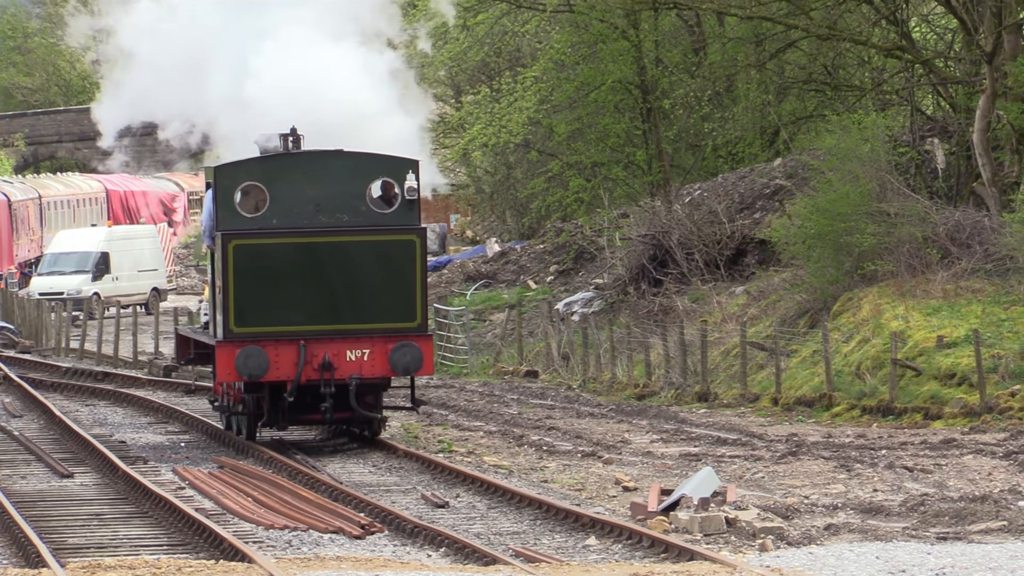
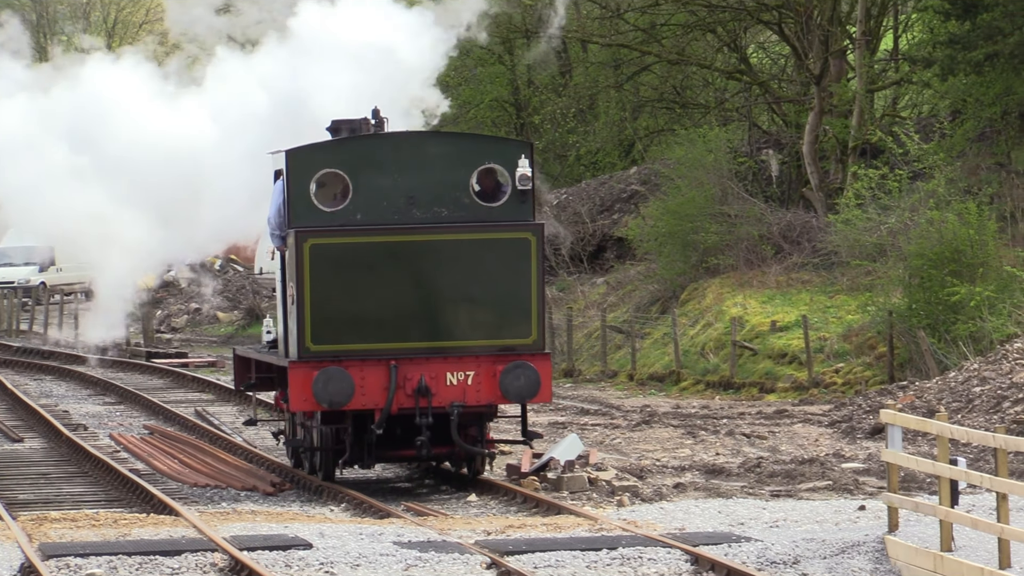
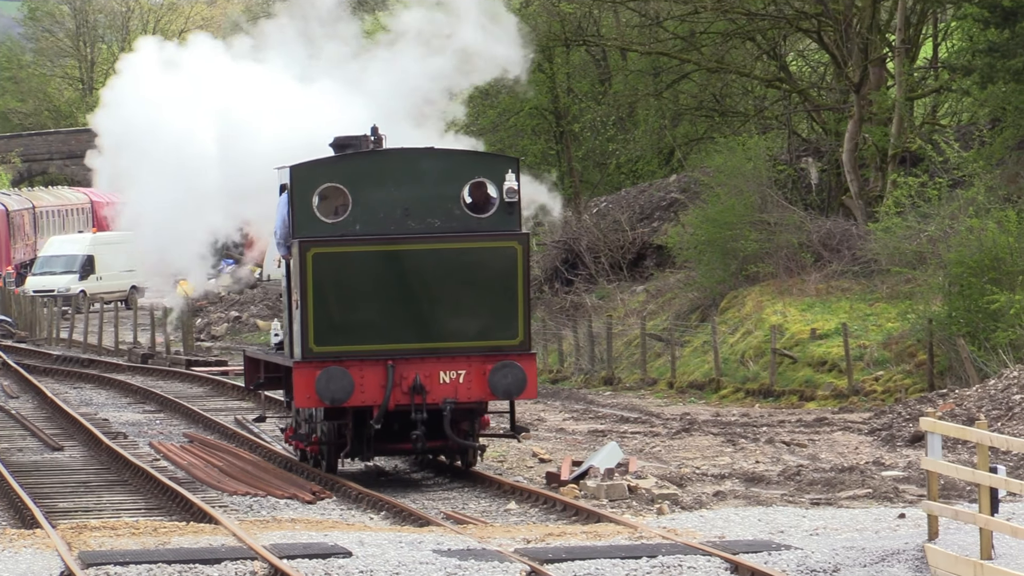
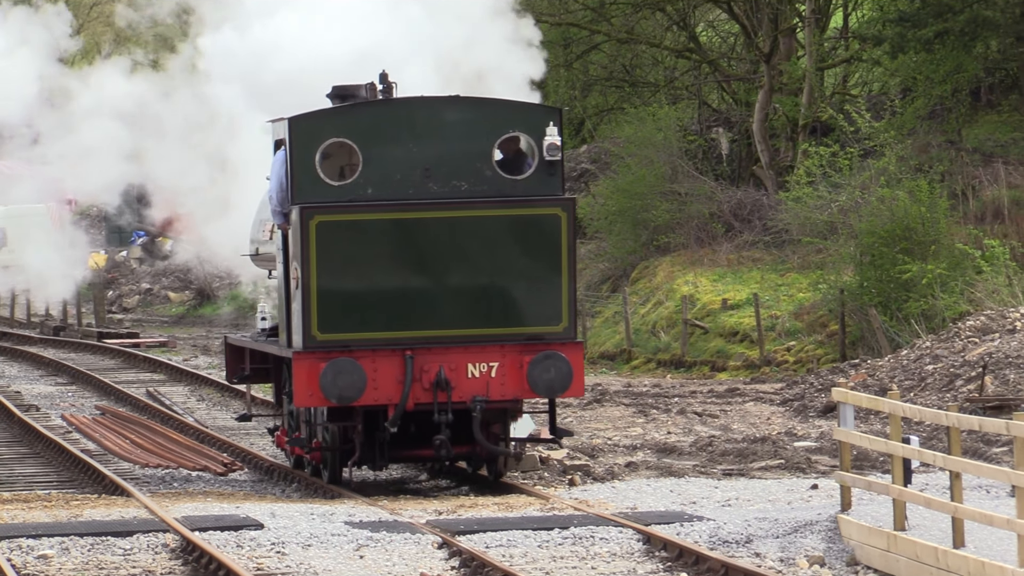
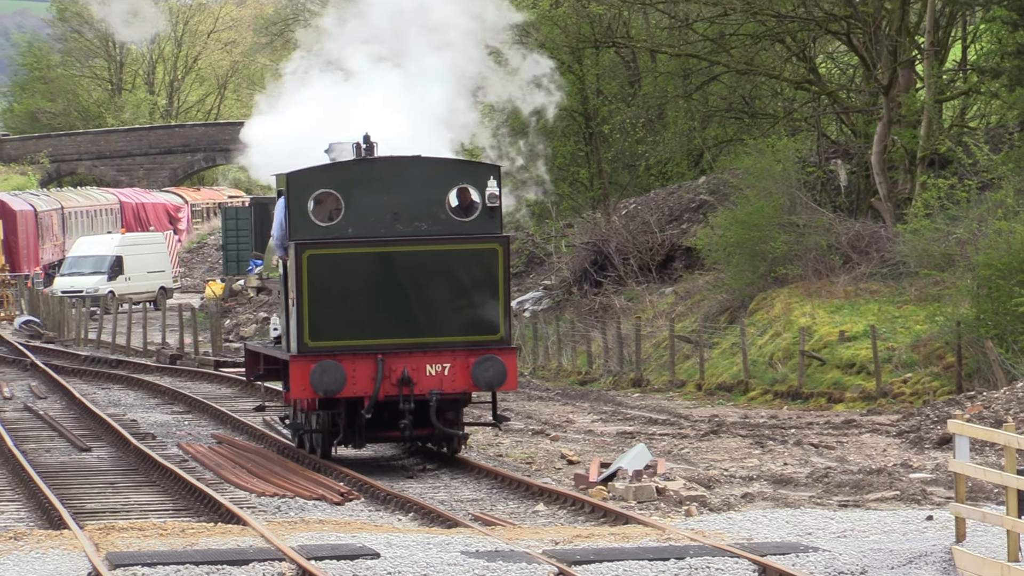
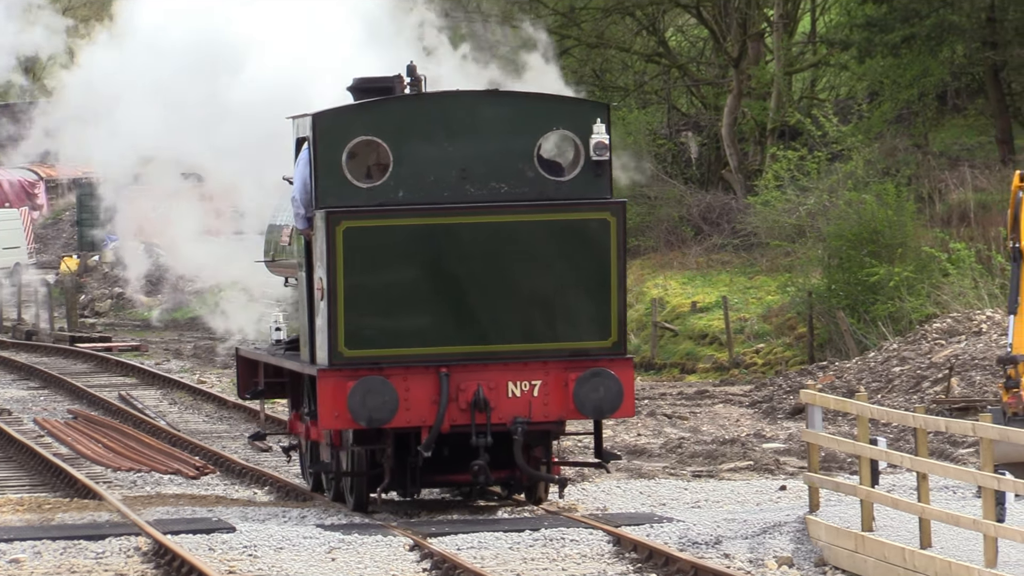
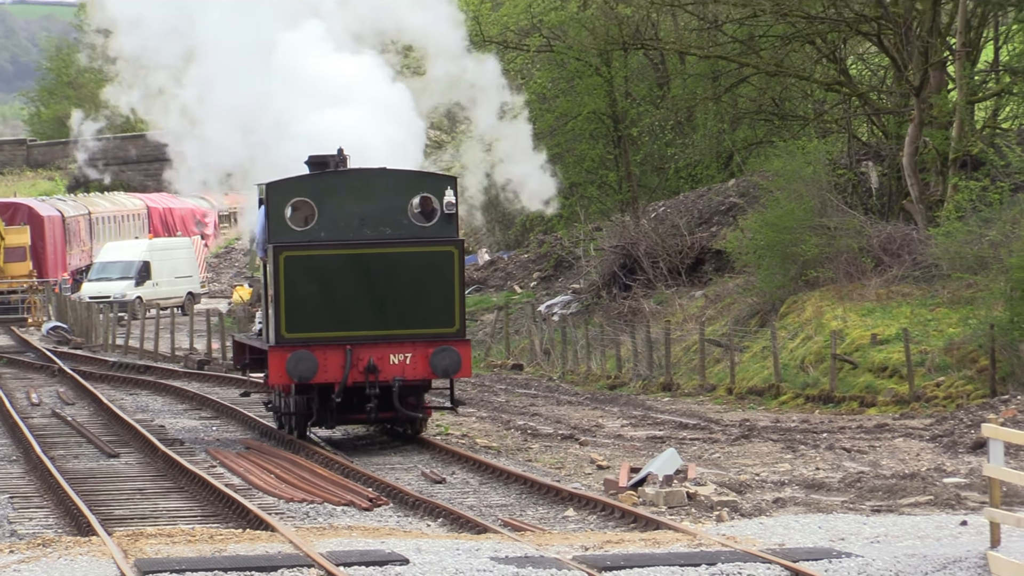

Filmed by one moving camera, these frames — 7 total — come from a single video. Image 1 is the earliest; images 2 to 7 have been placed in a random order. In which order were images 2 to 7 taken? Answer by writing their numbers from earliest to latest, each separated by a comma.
7, 5, 3, 2, 4, 6
